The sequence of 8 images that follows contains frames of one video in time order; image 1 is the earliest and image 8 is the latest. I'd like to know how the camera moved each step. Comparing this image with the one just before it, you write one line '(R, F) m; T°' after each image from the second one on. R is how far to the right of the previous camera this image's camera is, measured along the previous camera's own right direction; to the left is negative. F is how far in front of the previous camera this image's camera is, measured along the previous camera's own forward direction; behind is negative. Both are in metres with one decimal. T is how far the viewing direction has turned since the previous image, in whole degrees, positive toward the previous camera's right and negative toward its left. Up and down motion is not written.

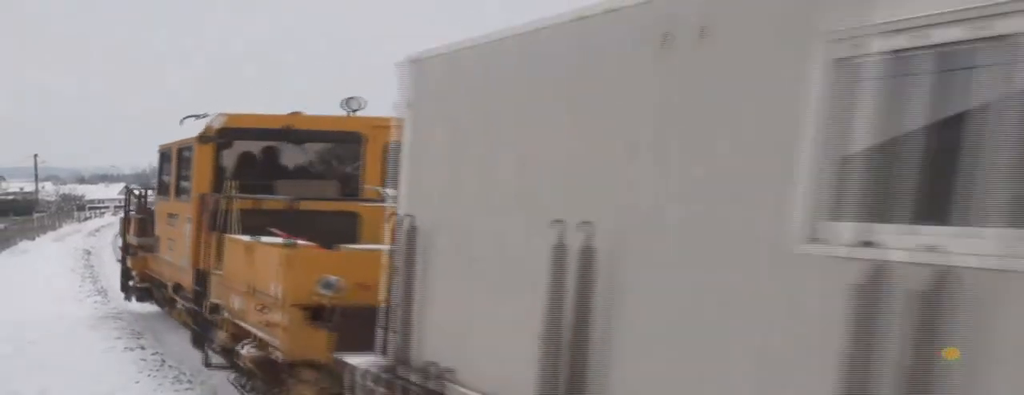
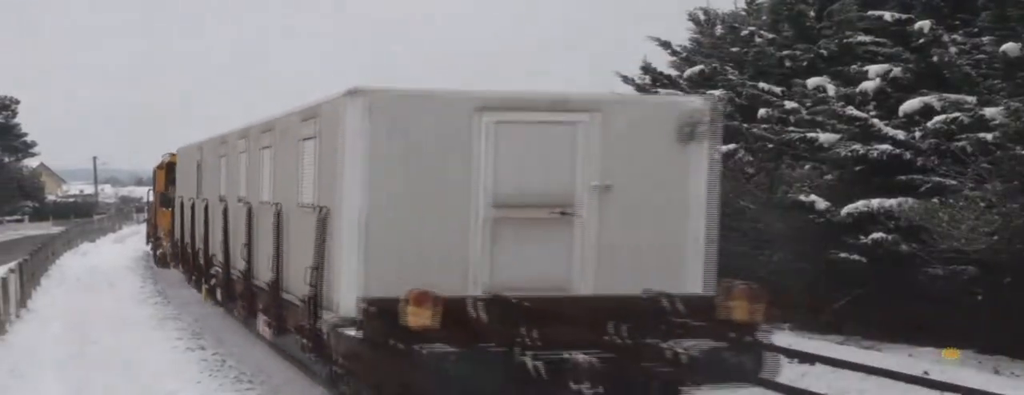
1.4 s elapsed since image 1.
(-0.2, -0.1) m; -1°
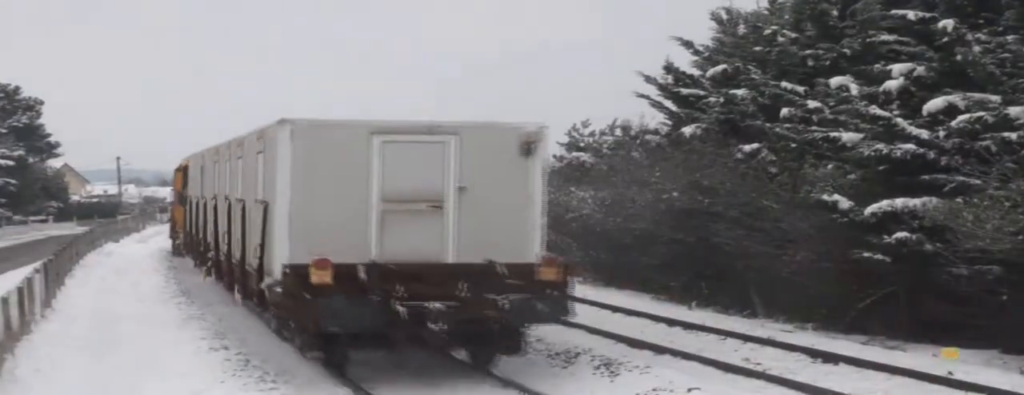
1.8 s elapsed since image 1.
(0.0, 0.0) m; -1°
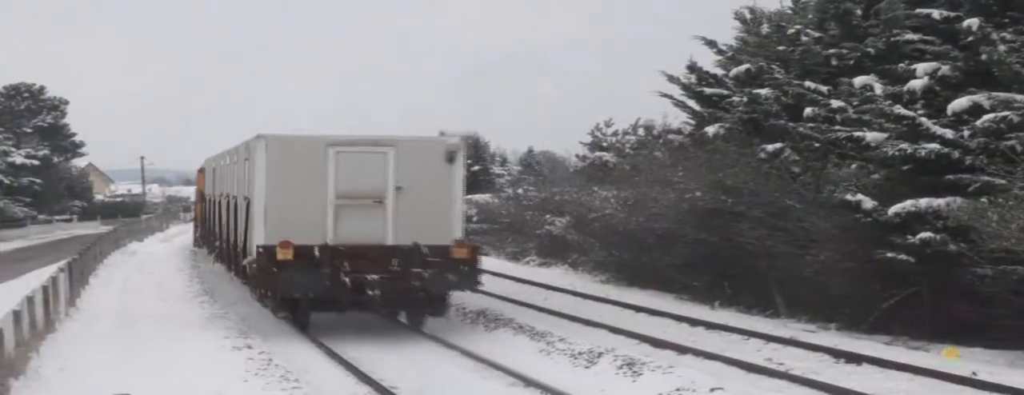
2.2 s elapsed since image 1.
(0.0, 0.0) m; -1°
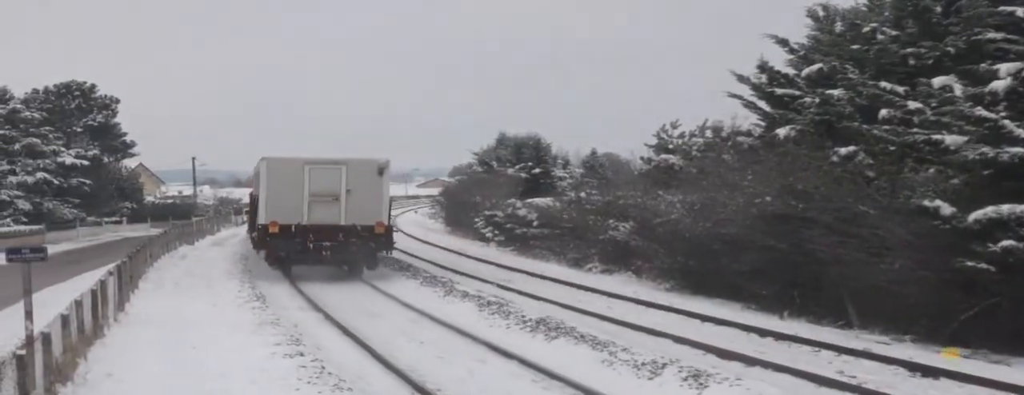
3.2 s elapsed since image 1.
(-0.1, +0.5) m; -2°
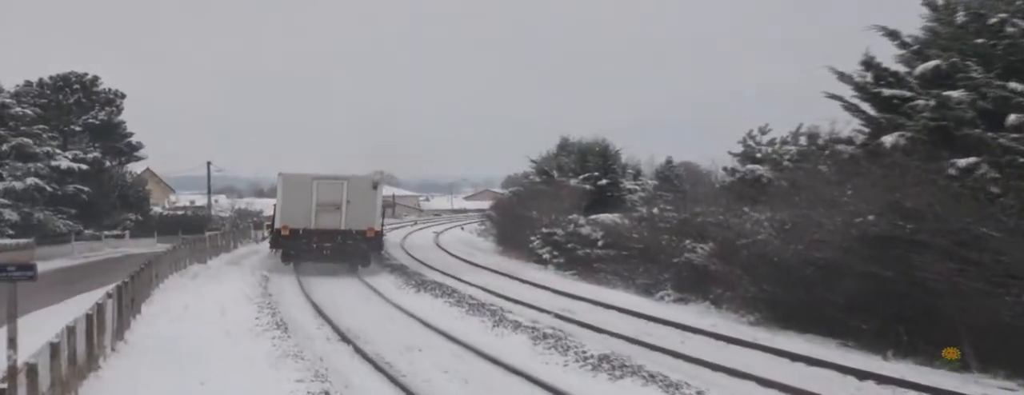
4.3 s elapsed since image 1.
(0.0, +2.0) m; -2°
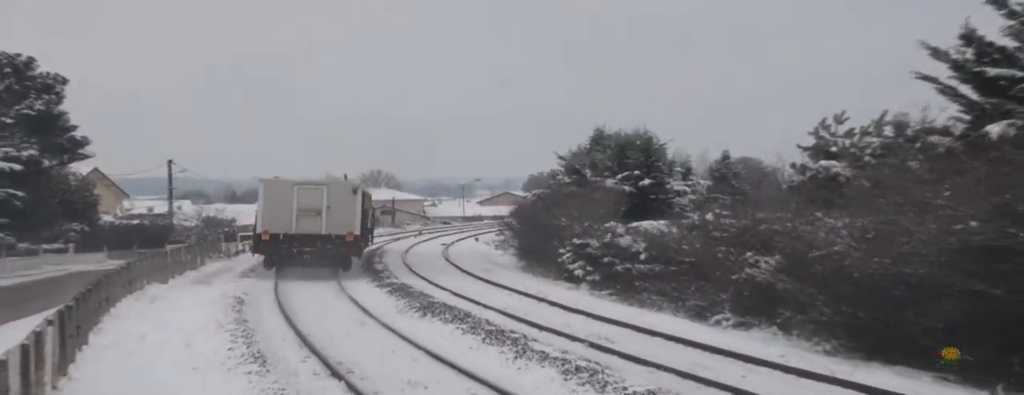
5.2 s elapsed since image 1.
(-0.1, +2.2) m; 0°
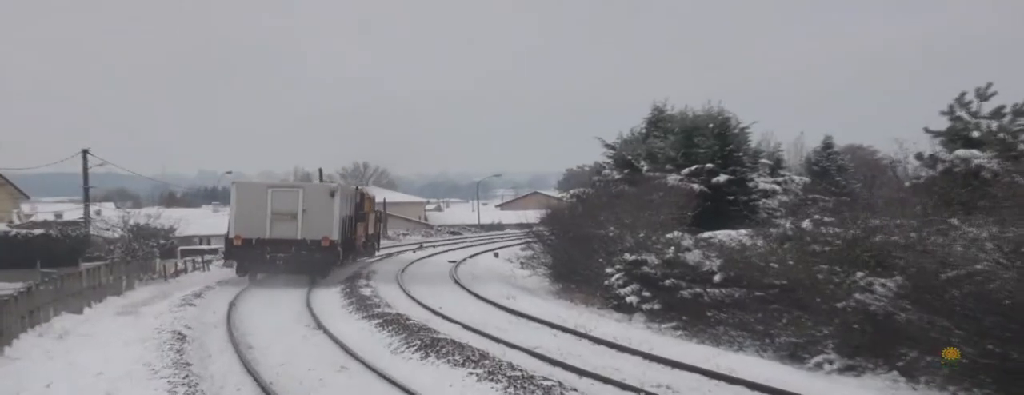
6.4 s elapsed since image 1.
(-0.1, +2.7) m; 0°
